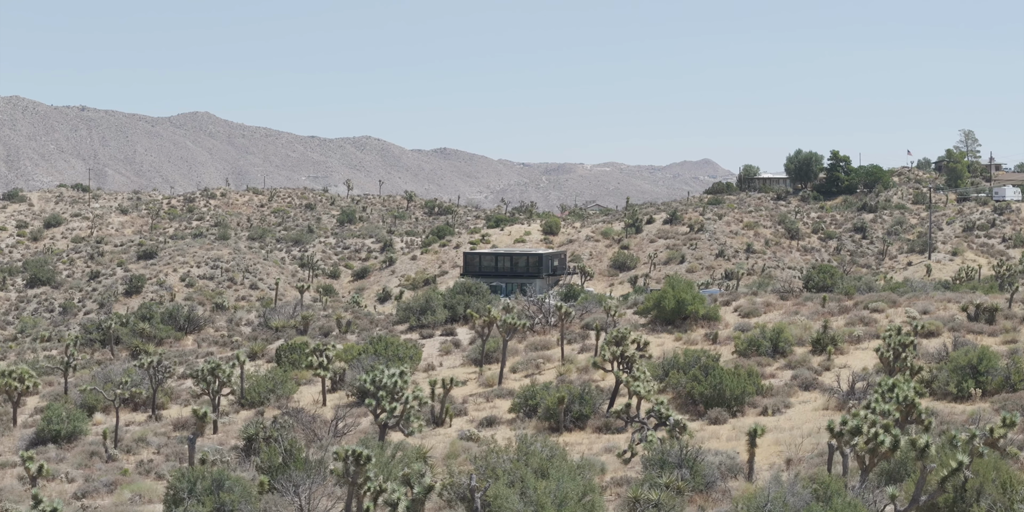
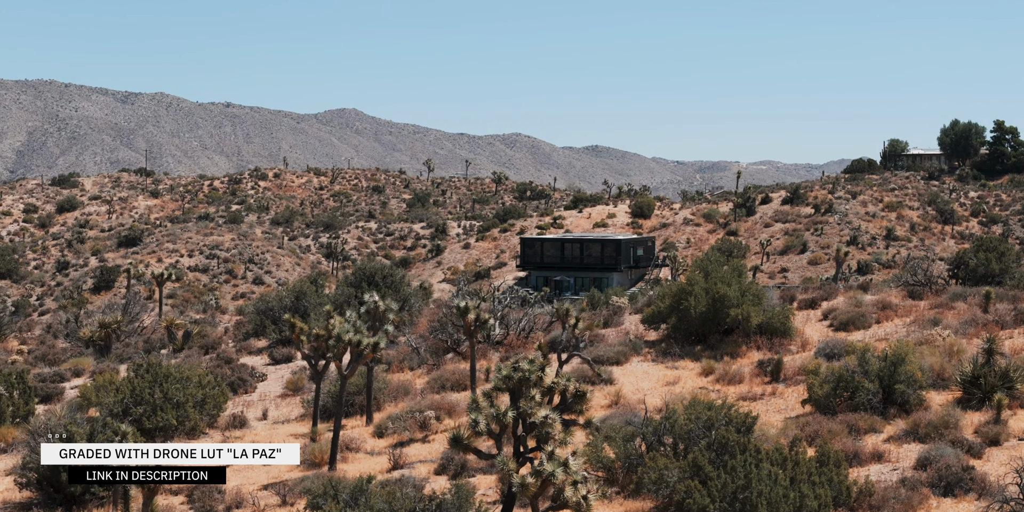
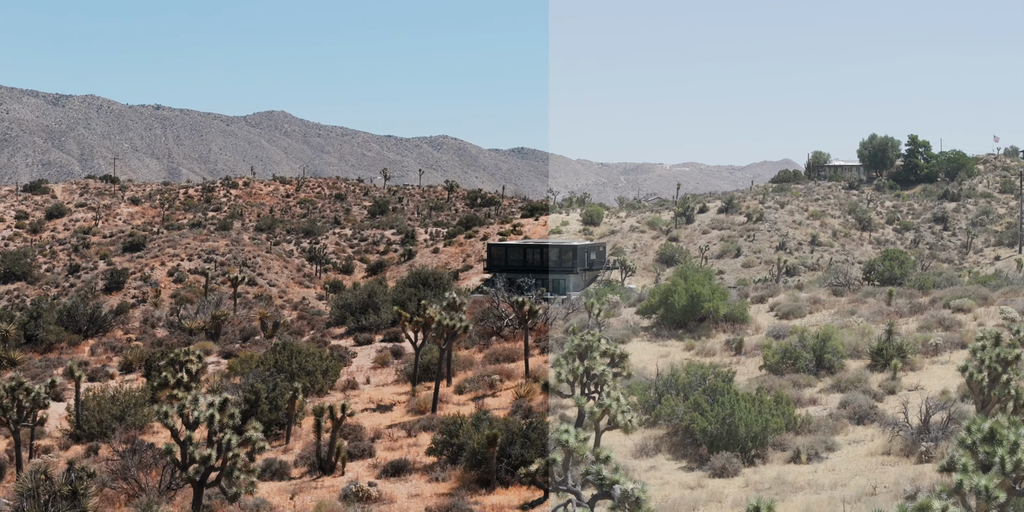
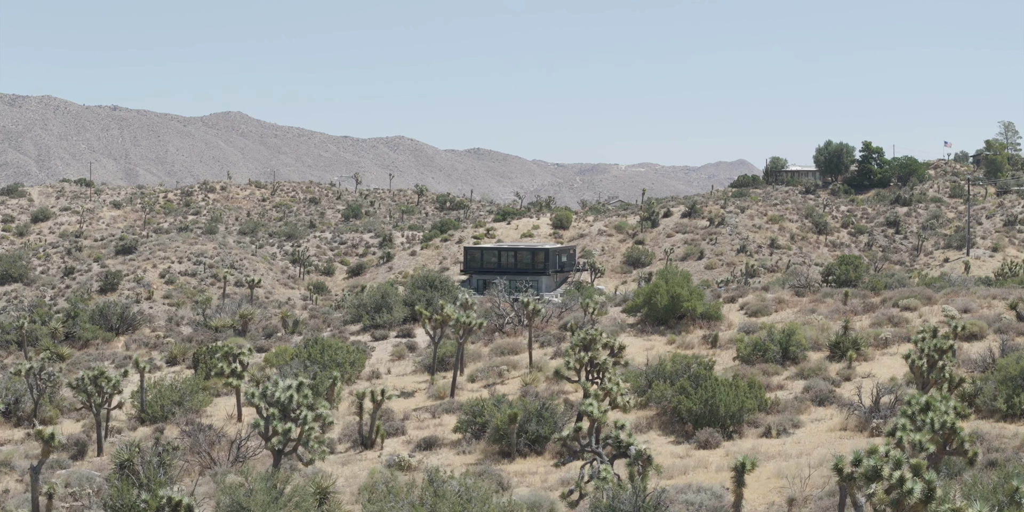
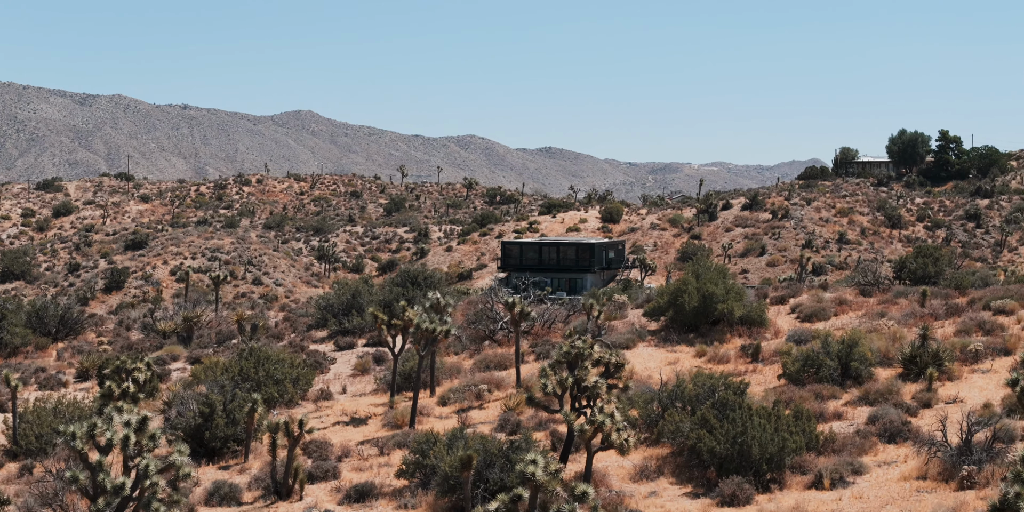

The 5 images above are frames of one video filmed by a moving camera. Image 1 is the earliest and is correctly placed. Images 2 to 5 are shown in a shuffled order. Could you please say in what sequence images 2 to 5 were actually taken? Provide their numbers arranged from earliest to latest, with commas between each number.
4, 3, 5, 2
